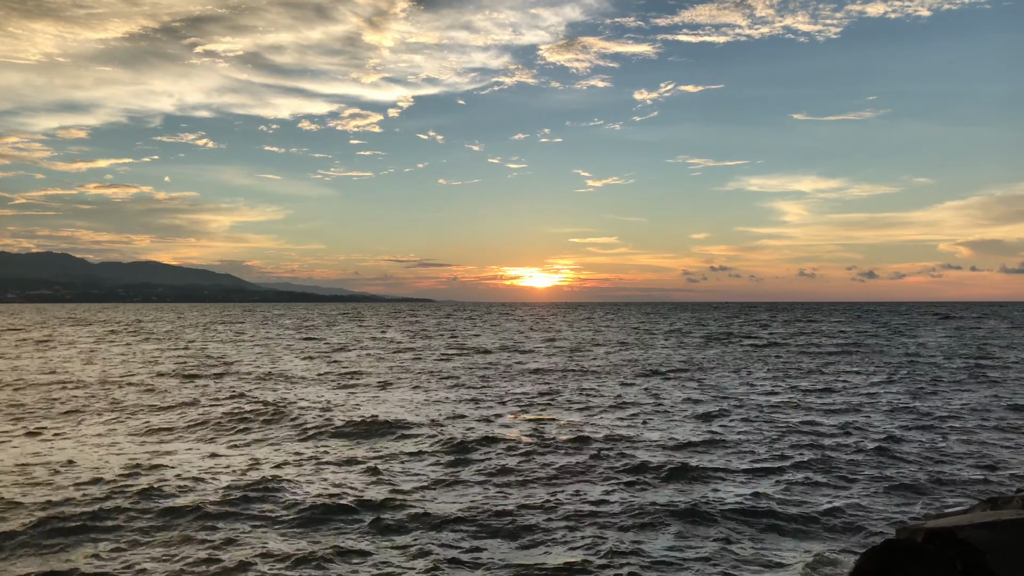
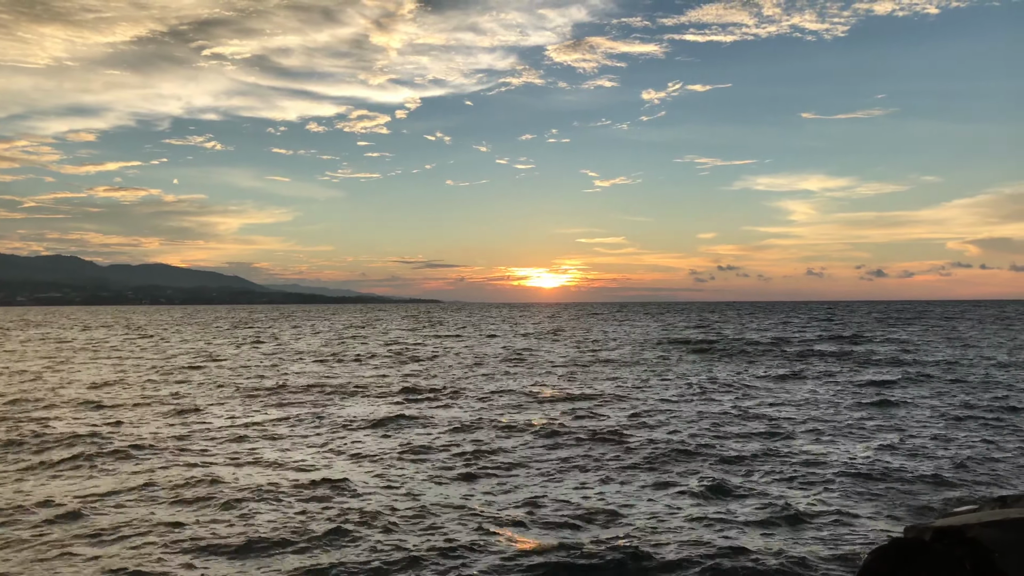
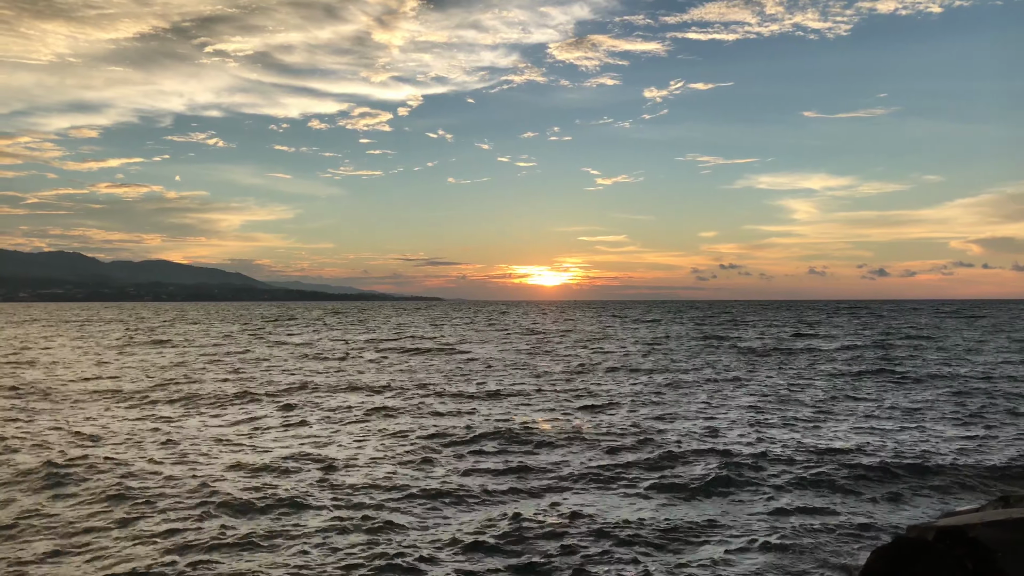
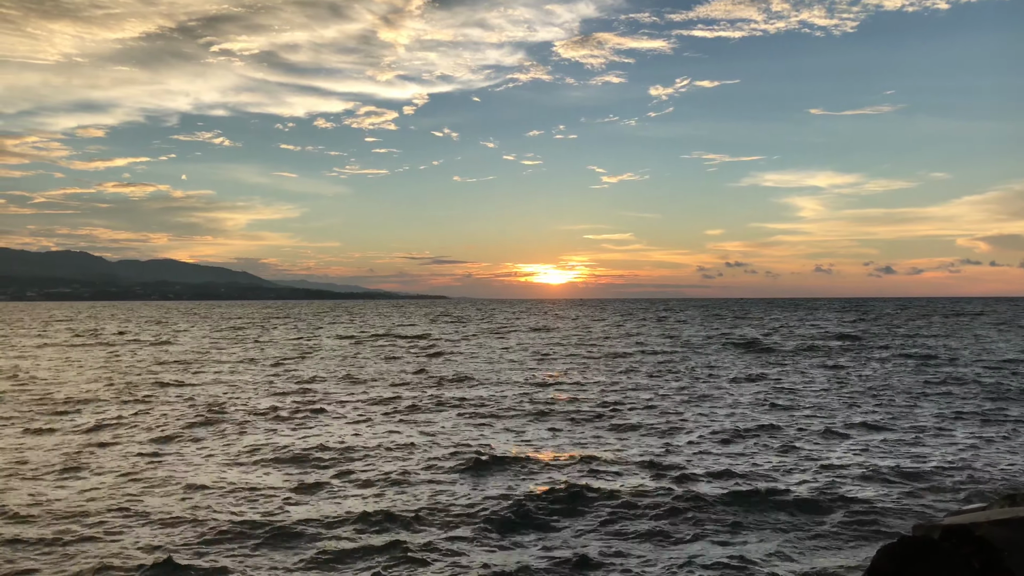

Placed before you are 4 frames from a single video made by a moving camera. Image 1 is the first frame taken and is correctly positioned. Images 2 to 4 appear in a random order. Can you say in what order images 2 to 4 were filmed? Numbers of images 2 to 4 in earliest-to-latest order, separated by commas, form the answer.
3, 4, 2
